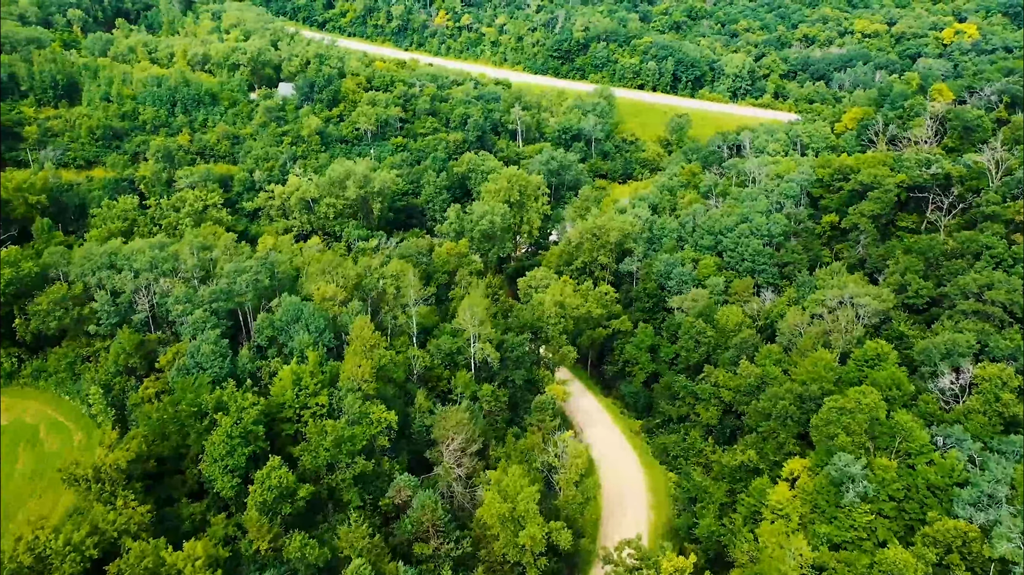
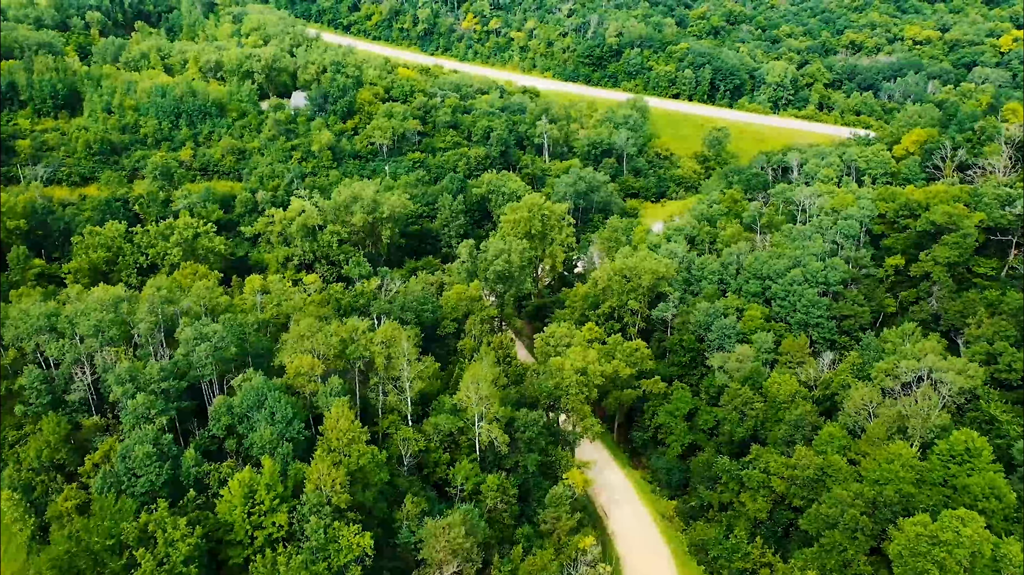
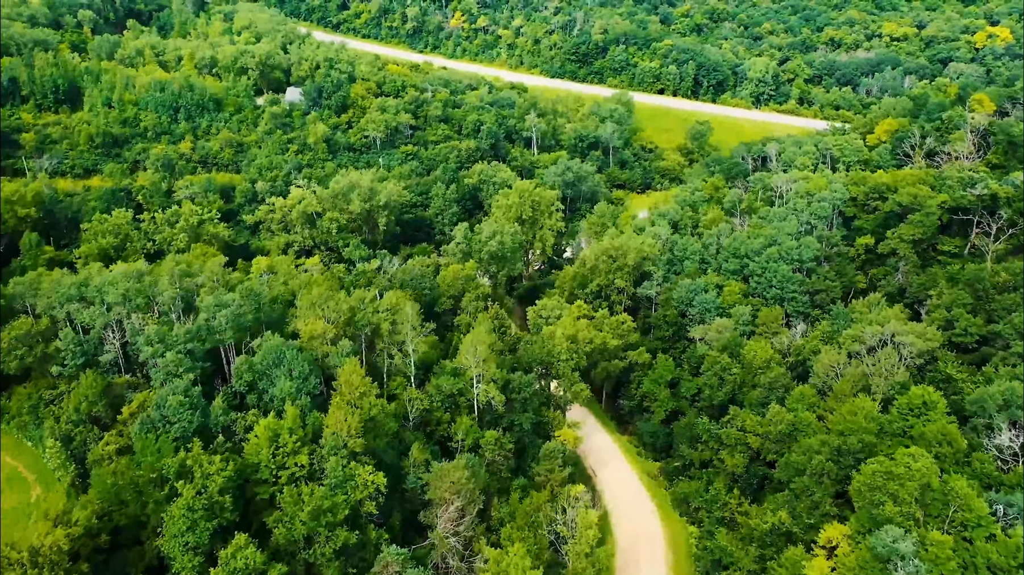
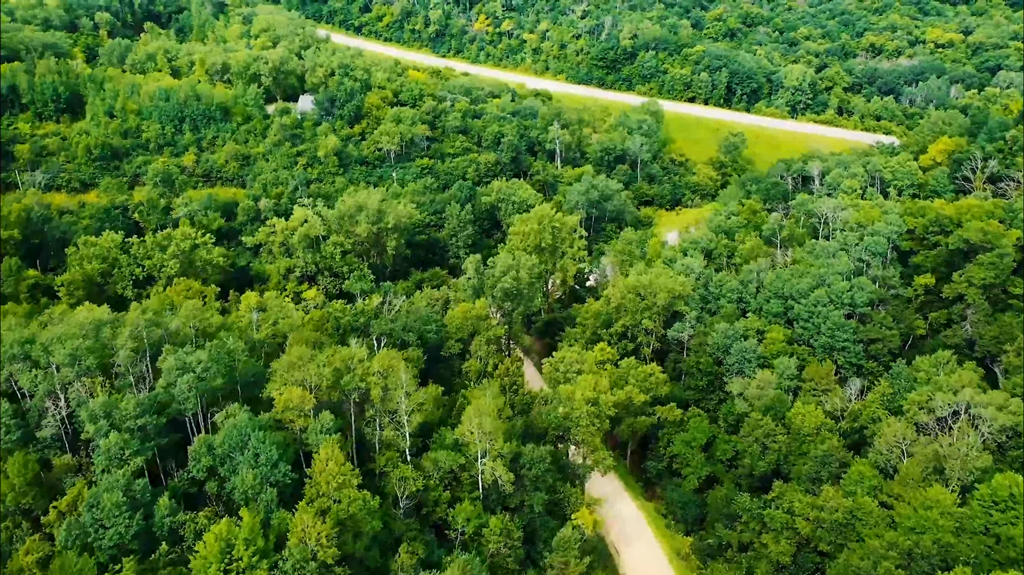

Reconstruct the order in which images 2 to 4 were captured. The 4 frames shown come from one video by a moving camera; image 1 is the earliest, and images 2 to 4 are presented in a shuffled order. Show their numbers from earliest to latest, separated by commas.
3, 2, 4
